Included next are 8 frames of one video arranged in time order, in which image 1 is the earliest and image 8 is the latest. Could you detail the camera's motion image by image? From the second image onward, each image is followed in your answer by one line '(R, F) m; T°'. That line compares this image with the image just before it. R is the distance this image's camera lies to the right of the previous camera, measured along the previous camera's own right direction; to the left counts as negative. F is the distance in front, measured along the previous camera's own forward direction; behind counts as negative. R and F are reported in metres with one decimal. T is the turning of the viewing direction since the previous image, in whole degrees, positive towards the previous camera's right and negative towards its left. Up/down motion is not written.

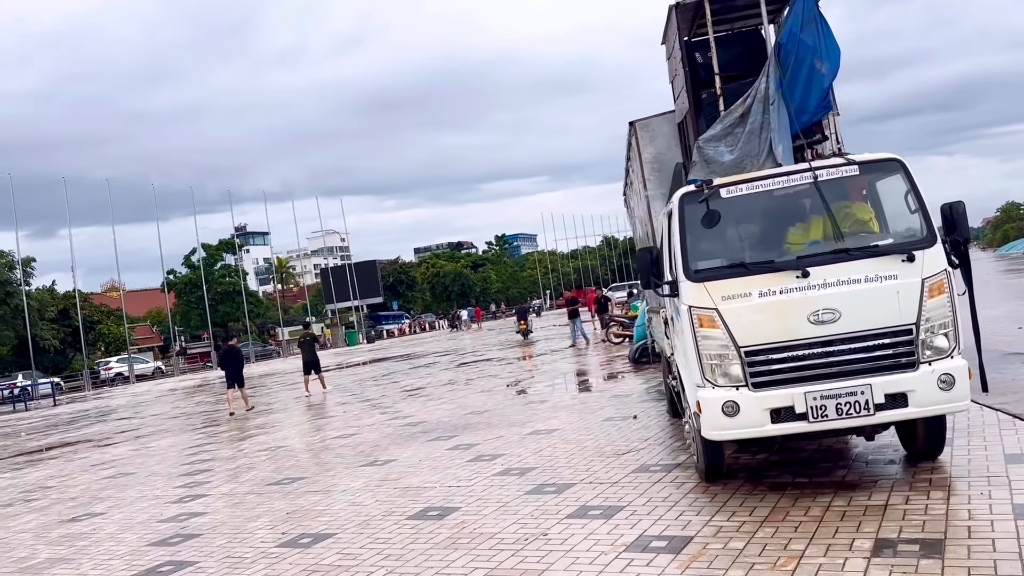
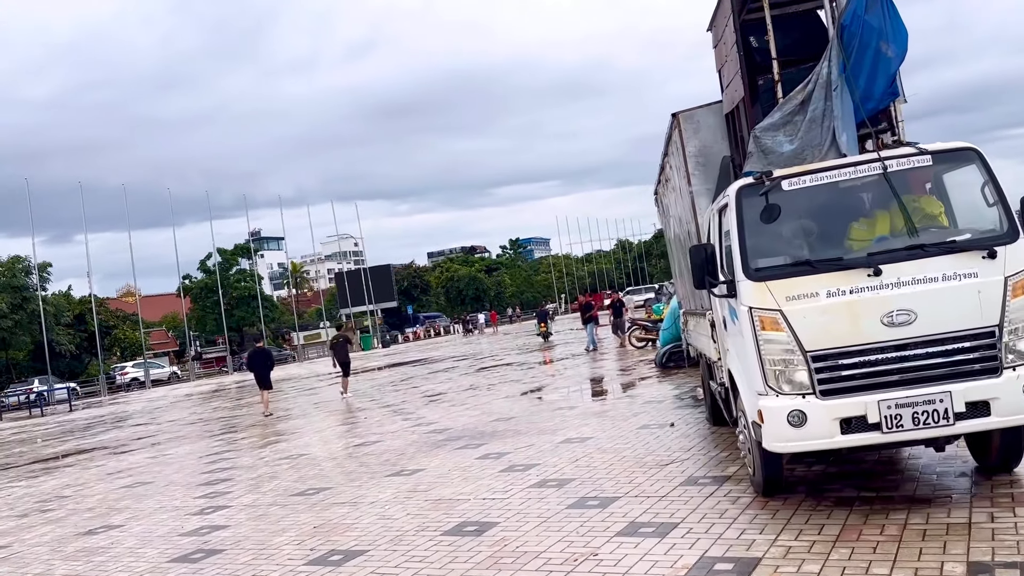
(-0.2, +0.4) m; -1°
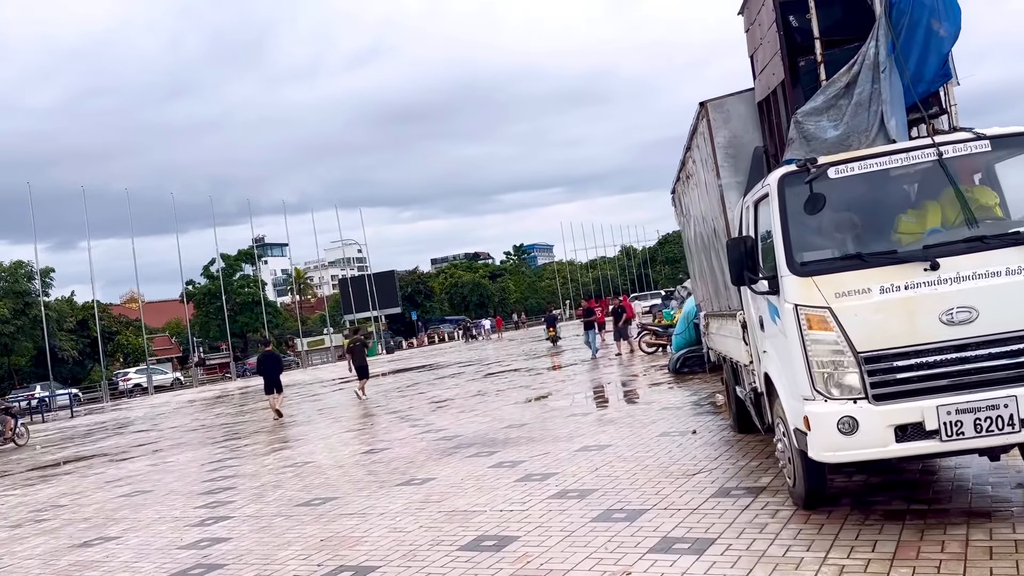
(-0.1, +0.4) m; 0°
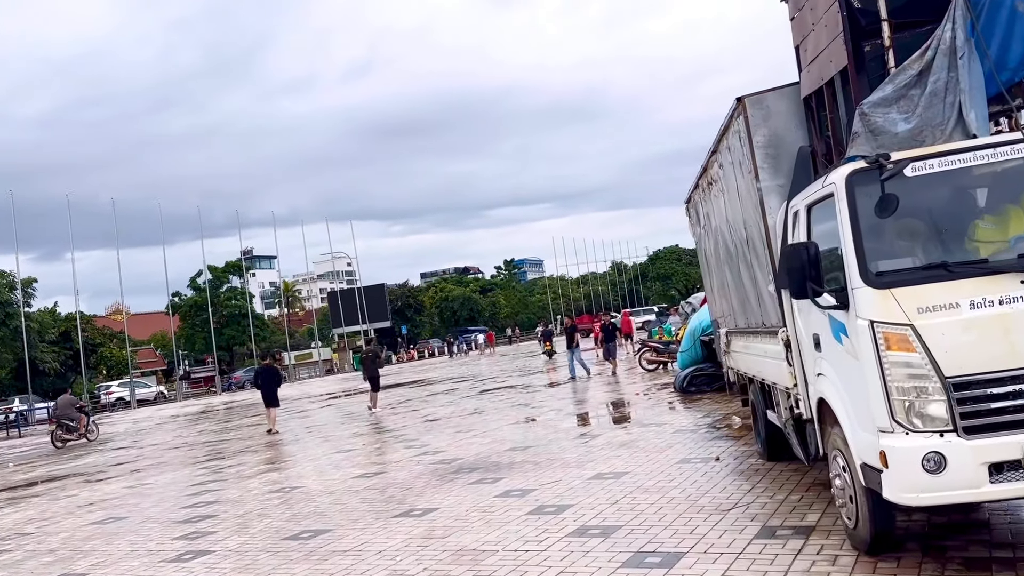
(-0.2, +0.8) m; +1°
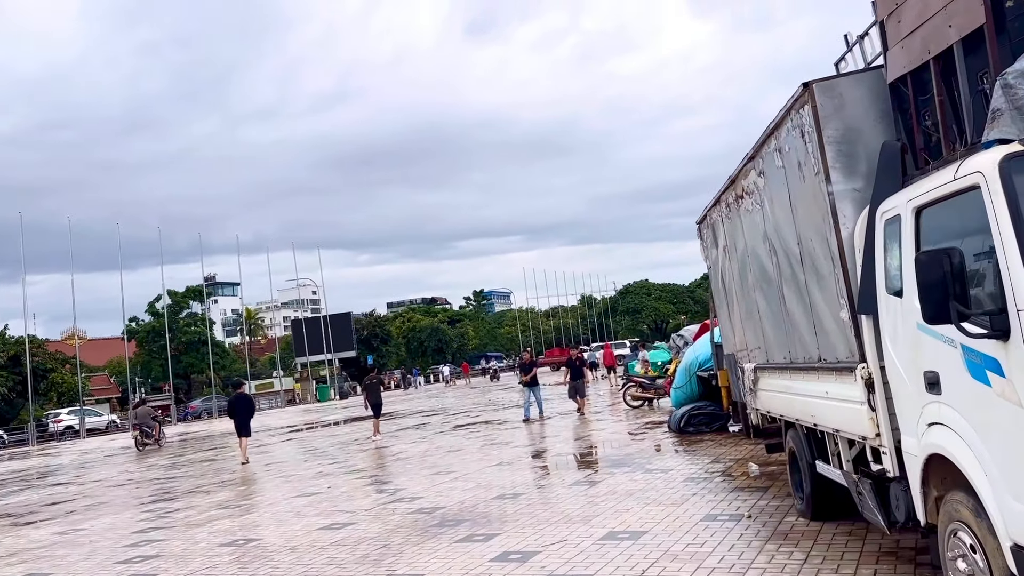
(-0.3, +1.3) m; +2°
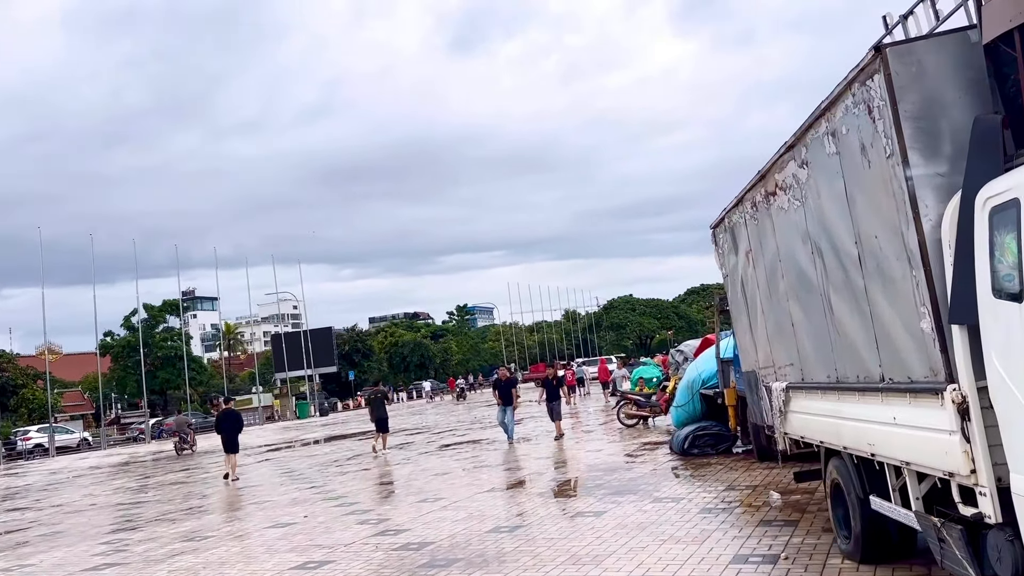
(-0.2, +1.0) m; +1°
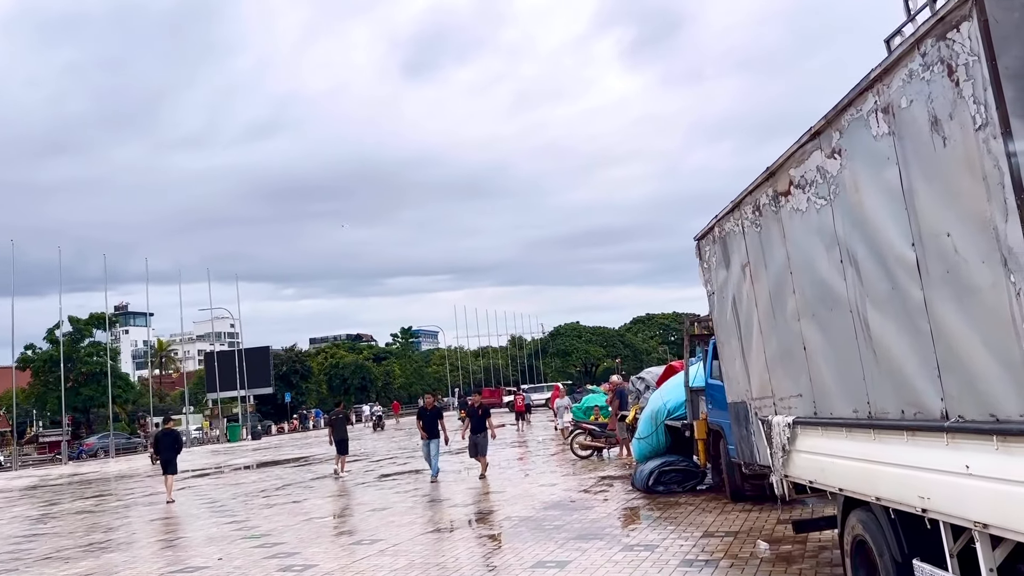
(-0.1, +1.2) m; +4°
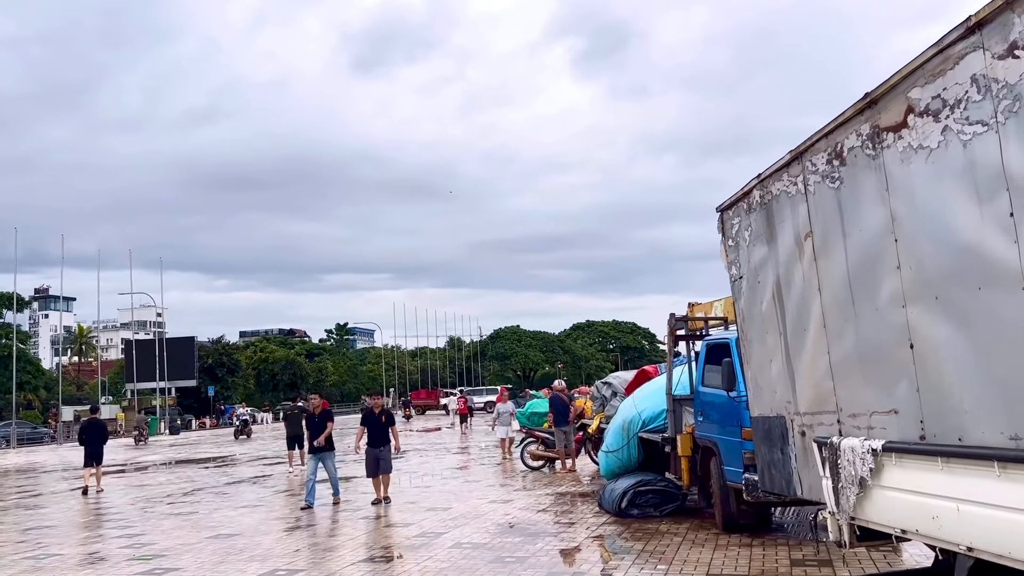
(-0.3, +1.9) m; +4°
